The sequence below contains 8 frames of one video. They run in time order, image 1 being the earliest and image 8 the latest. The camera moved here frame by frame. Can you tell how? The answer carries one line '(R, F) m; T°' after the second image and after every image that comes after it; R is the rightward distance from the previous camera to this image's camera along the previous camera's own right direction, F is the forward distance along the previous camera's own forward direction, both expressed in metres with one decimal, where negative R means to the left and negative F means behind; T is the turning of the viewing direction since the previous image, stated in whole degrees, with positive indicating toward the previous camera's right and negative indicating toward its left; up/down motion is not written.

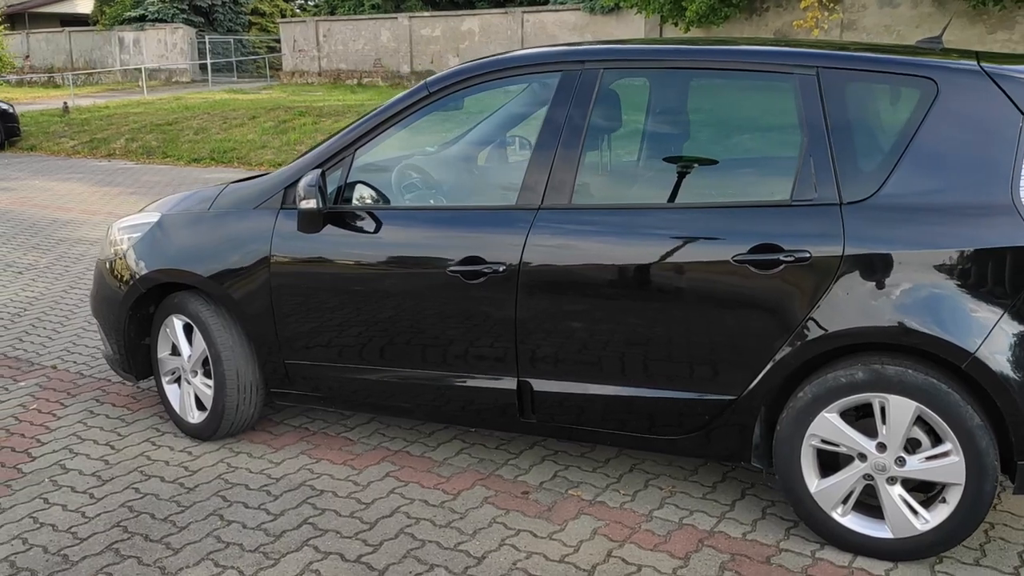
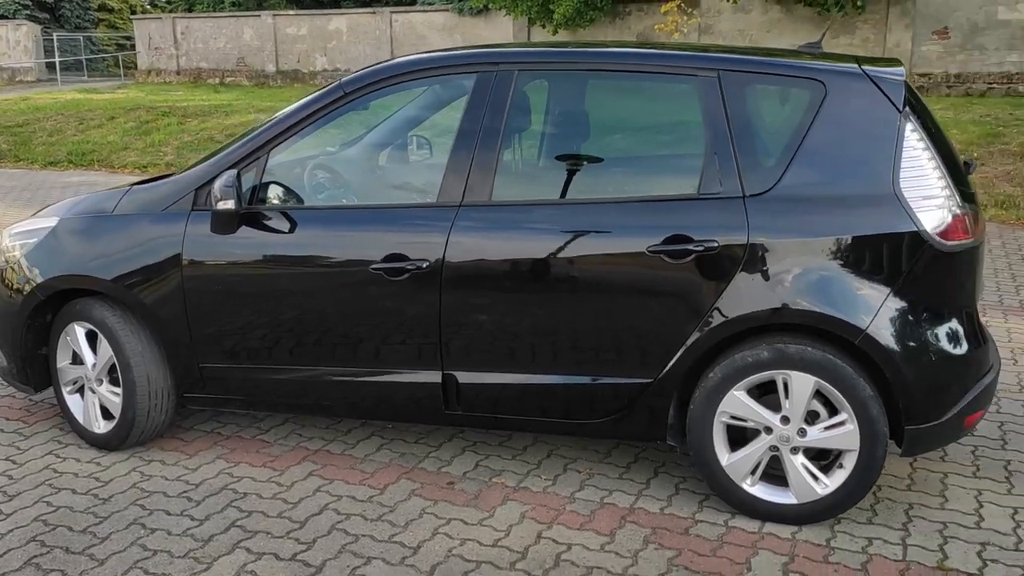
(-0.2, -0.1) m; +8°
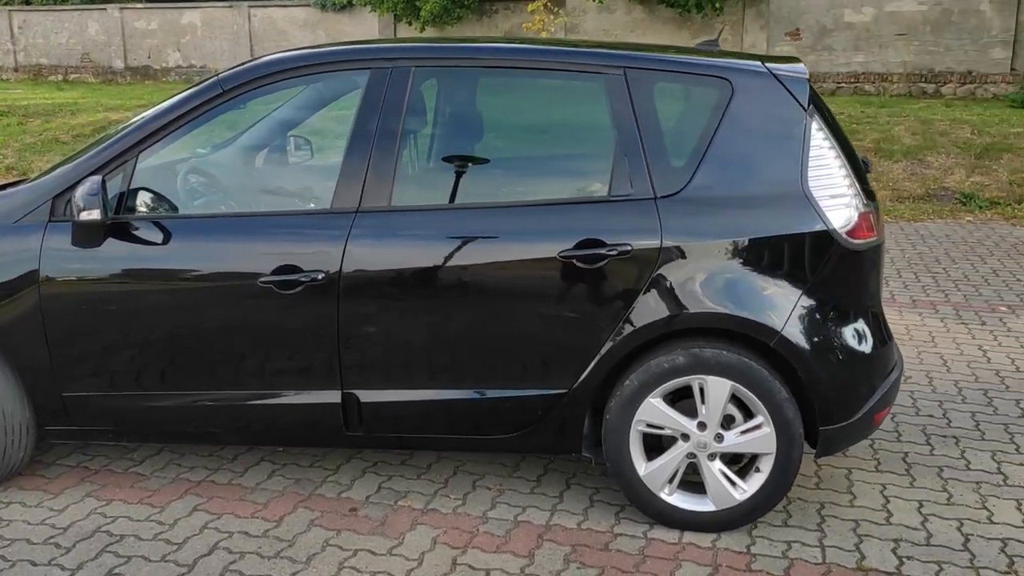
(-0.1, +0.2) m; +8°
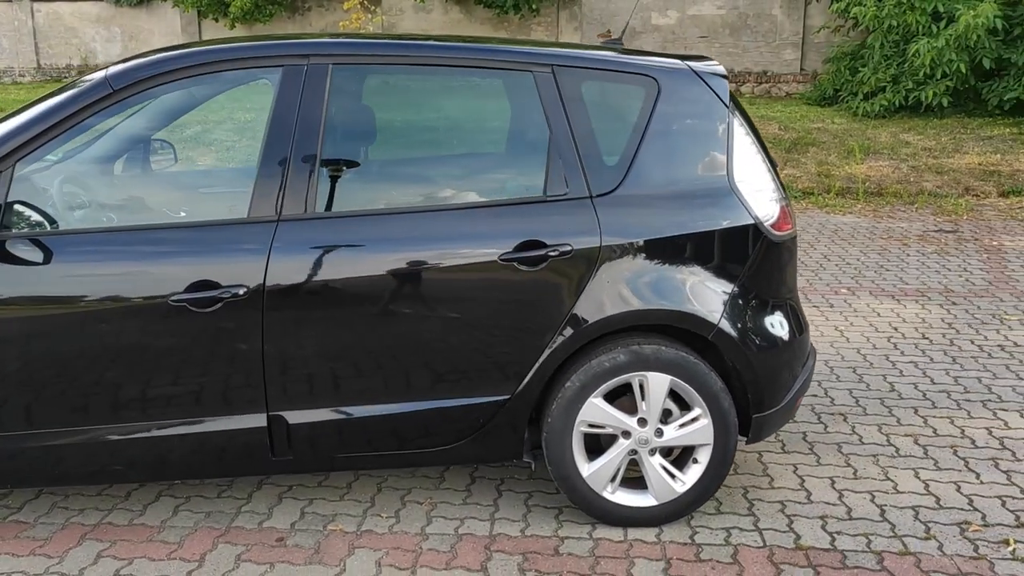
(-0.4, +0.1) m; +12°
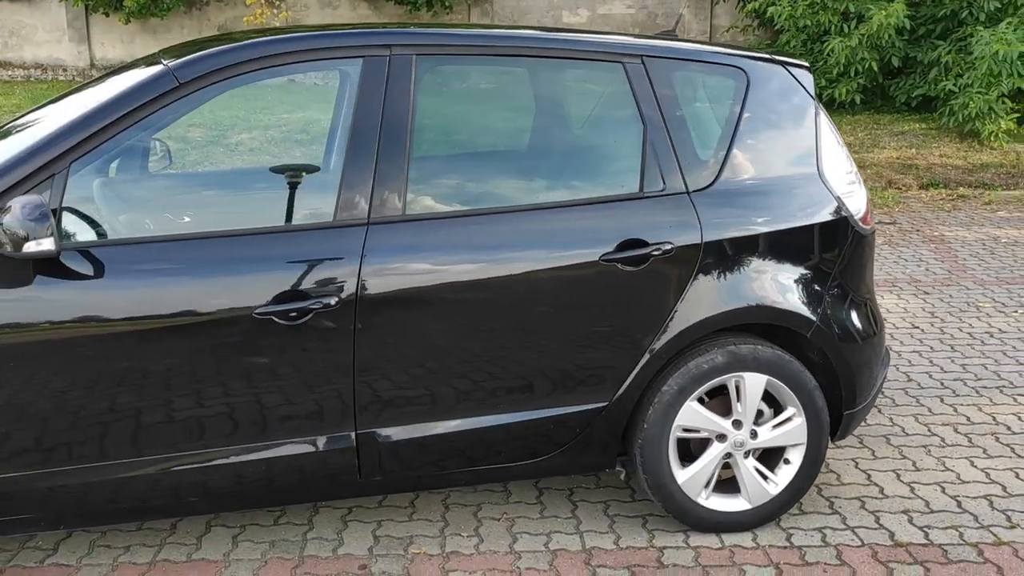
(-0.6, +0.2) m; +7°
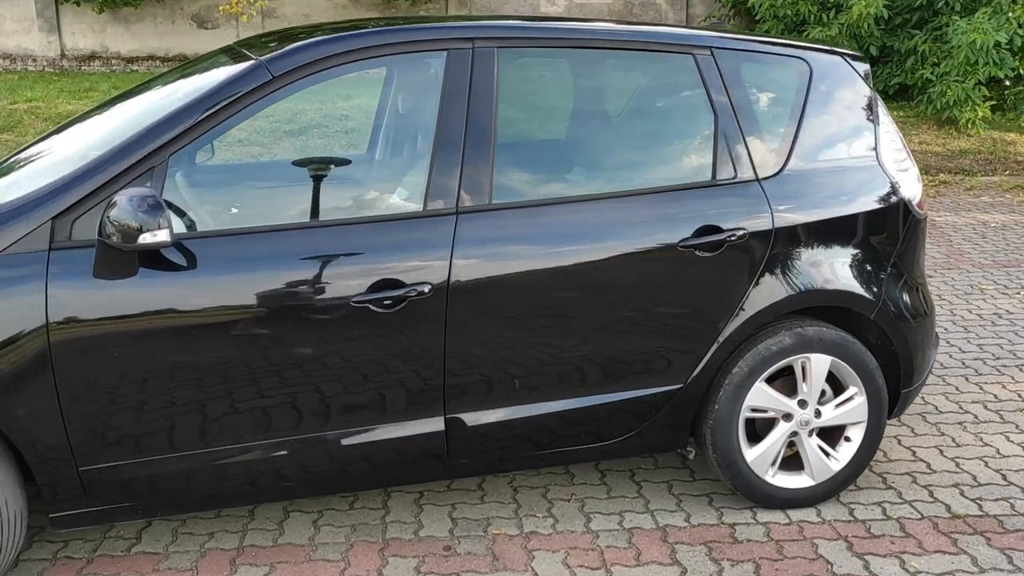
(-0.4, -0.1) m; +2°
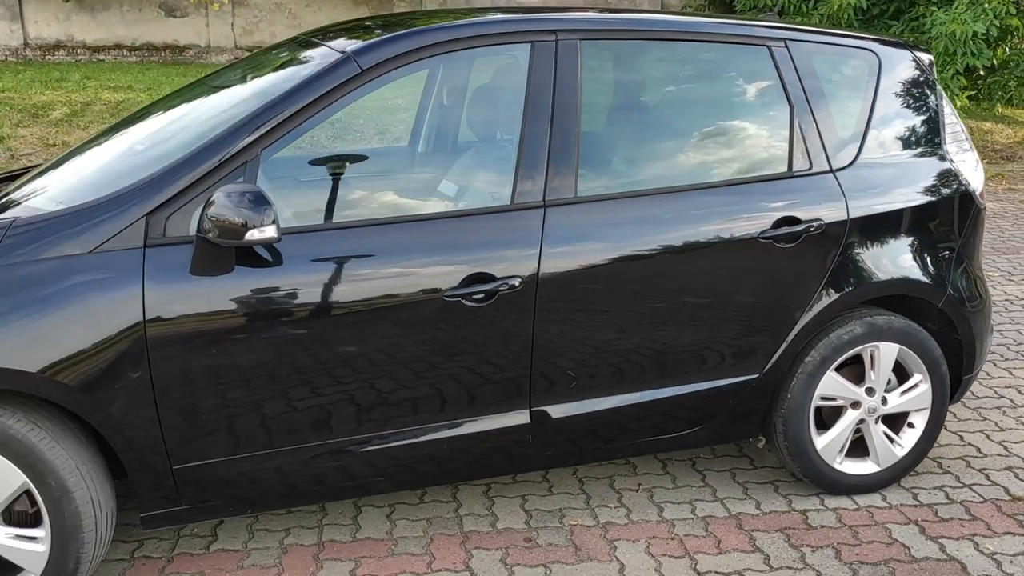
(-0.4, 0.0) m; +2°
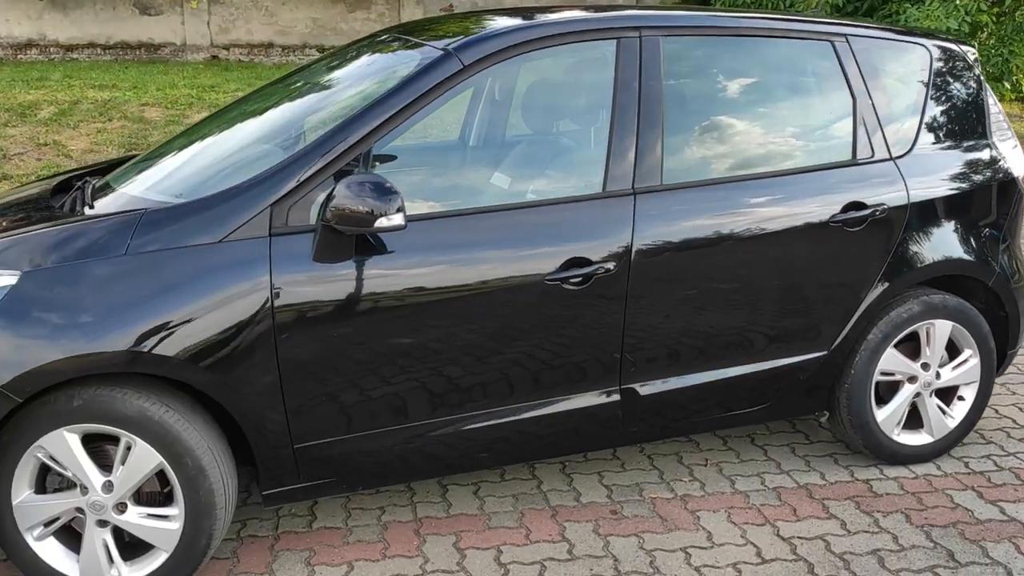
(-0.4, -0.1) m; +2°
